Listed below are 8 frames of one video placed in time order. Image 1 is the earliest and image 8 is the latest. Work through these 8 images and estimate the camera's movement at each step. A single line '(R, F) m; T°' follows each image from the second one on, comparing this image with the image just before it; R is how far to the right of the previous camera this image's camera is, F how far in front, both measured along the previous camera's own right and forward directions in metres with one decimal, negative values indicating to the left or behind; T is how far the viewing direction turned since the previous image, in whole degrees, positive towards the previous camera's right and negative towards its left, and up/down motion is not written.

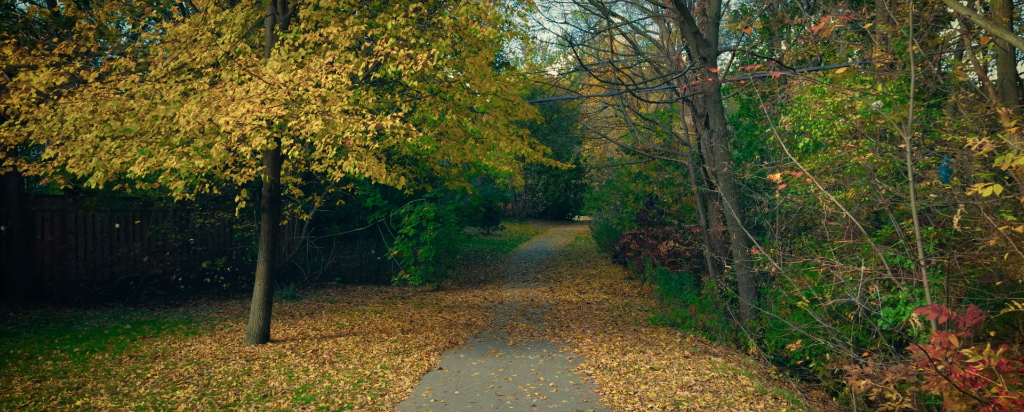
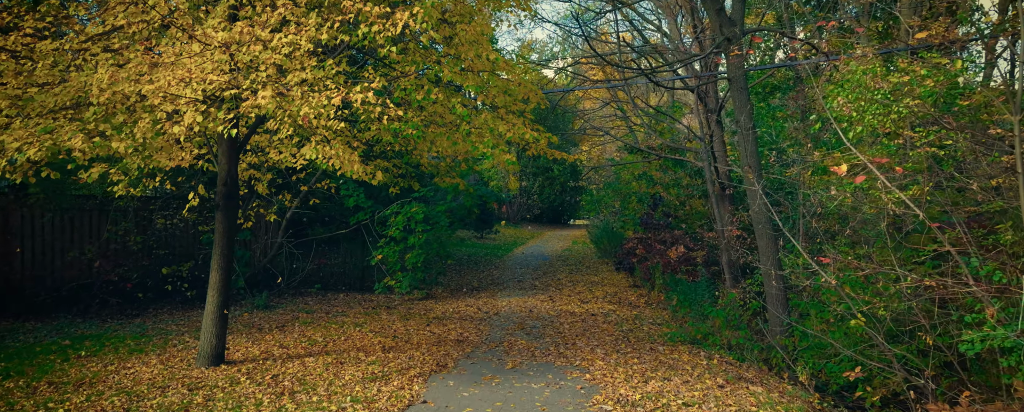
(-0.1, +1.7) m; 0°
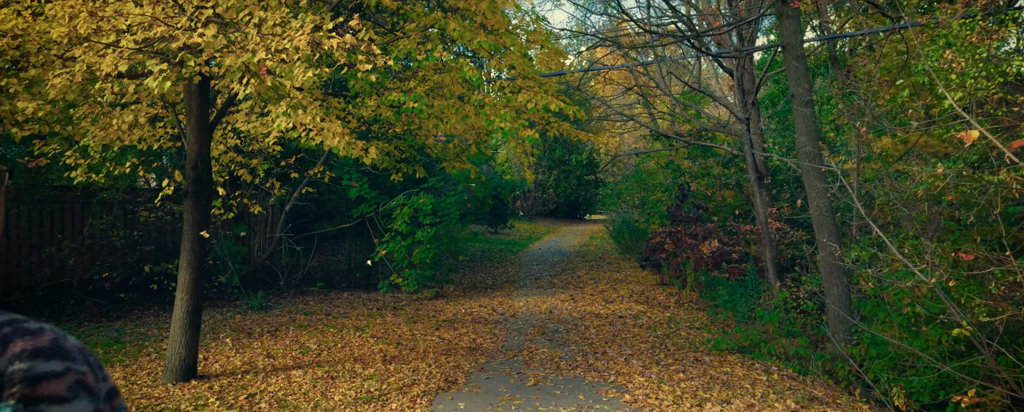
(-0.1, +1.5) m; -1°
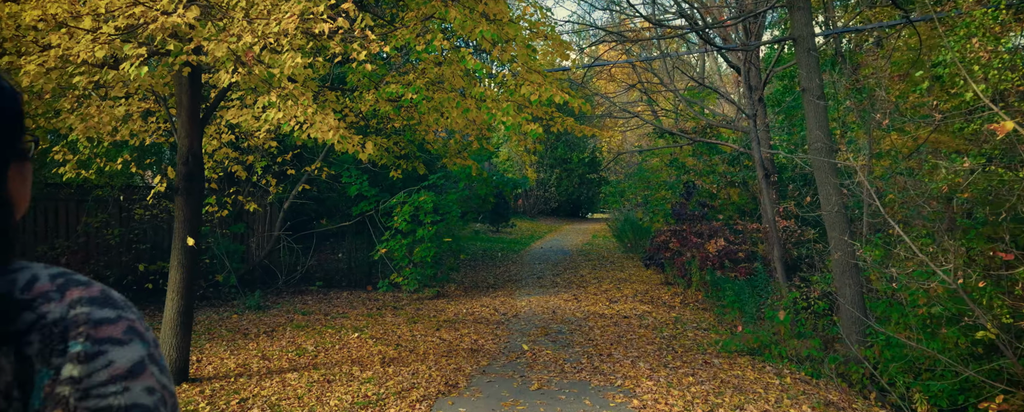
(0.0, +0.3) m; 0°
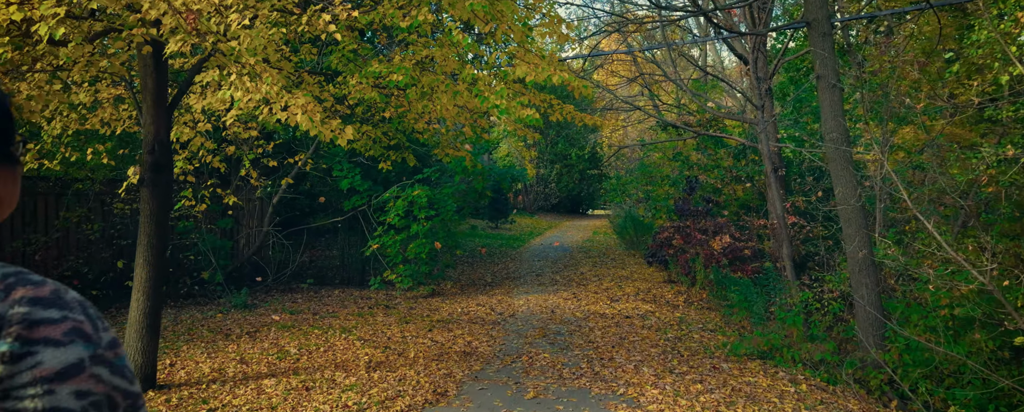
(+0.1, +0.6) m; 0°
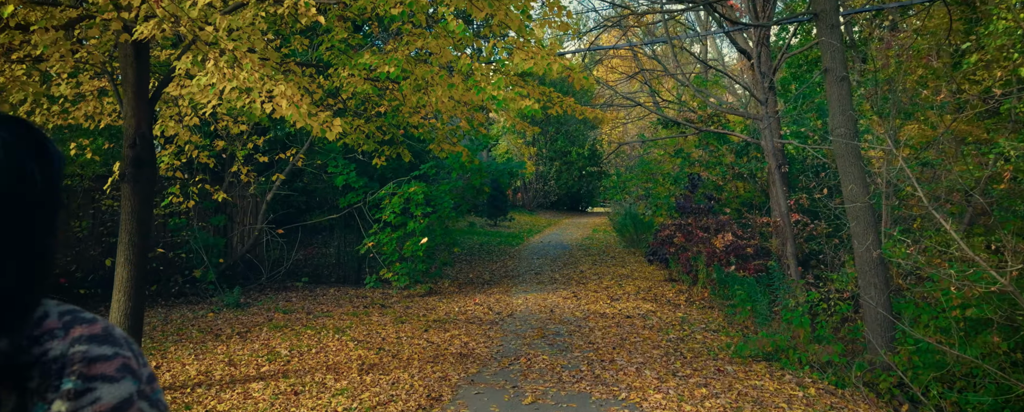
(0.0, +0.3) m; 0°
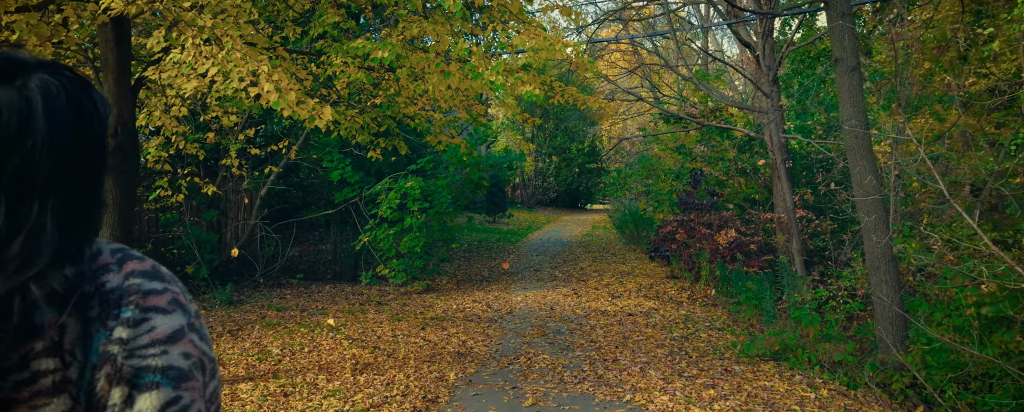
(0.0, +0.3) m; 0°
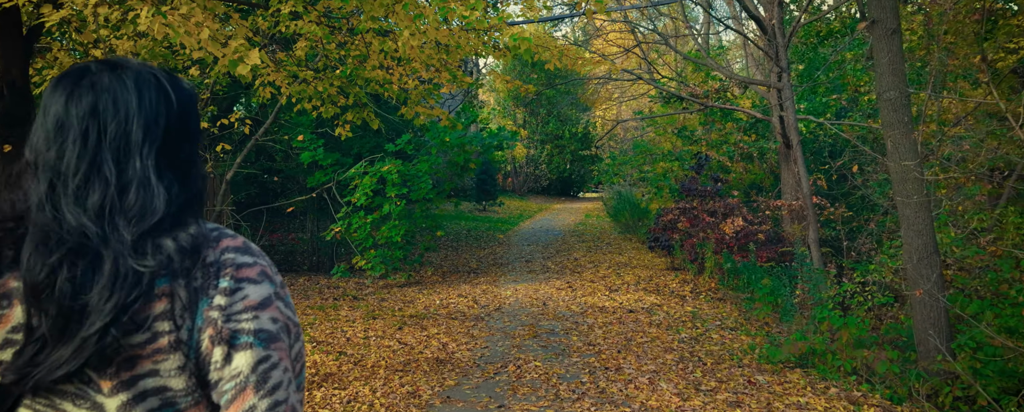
(0.0, +1.2) m; +1°
